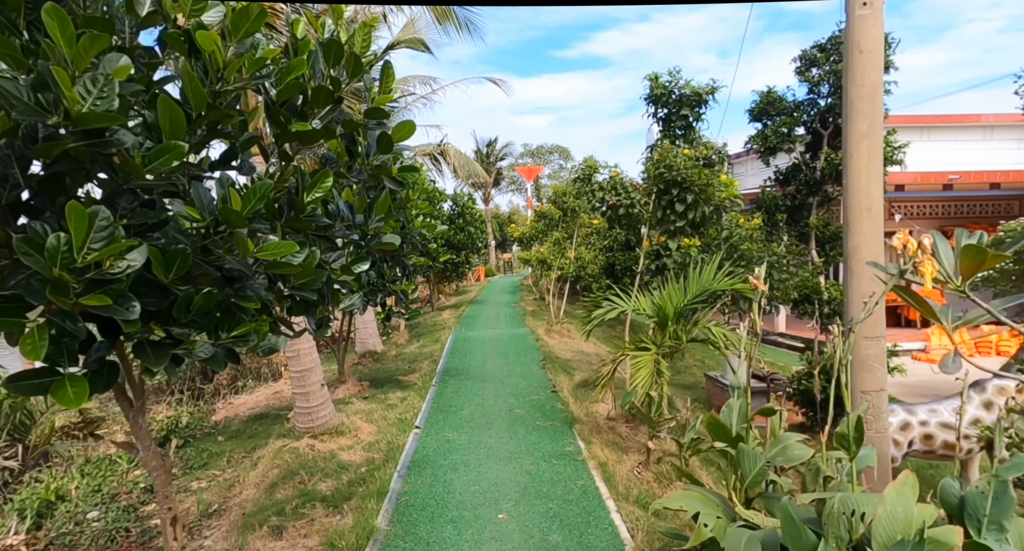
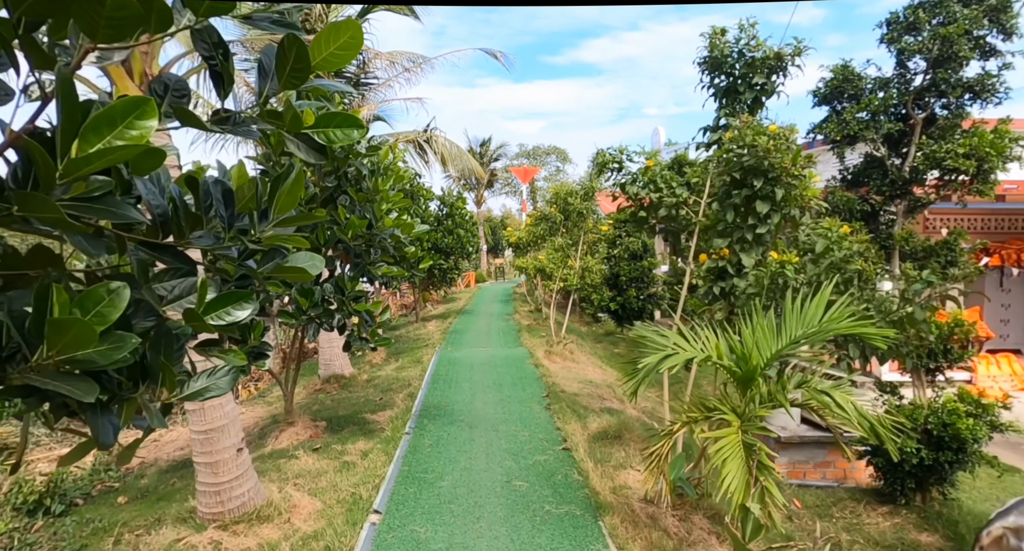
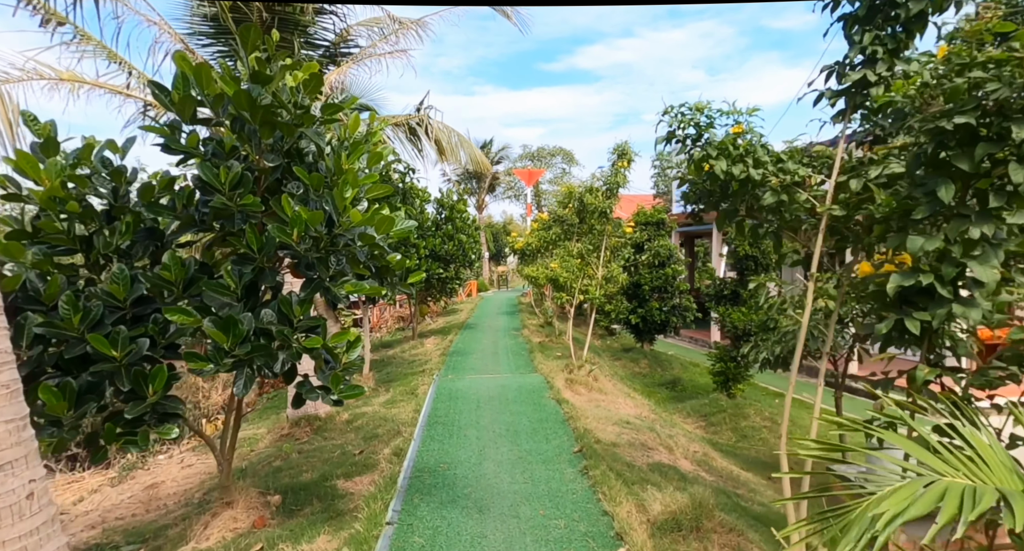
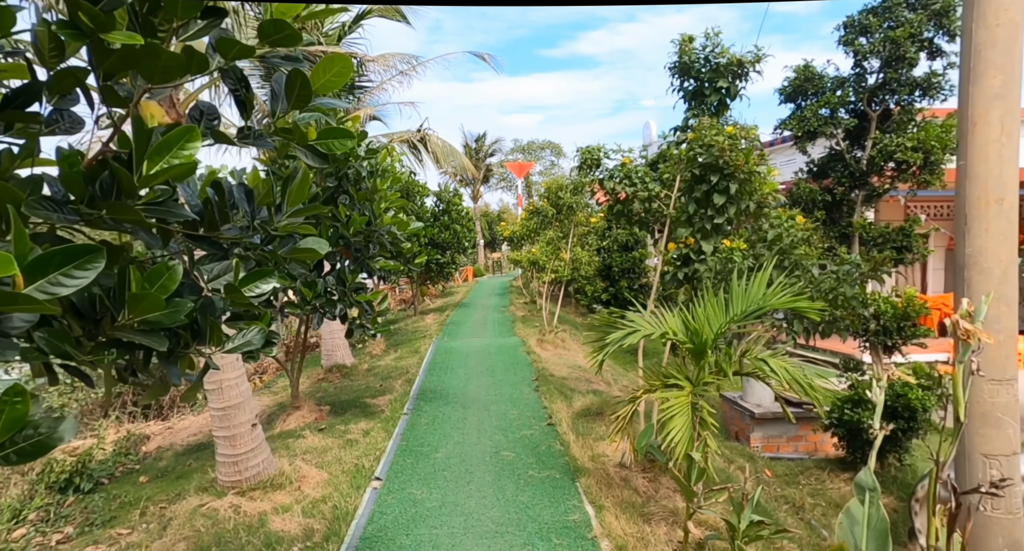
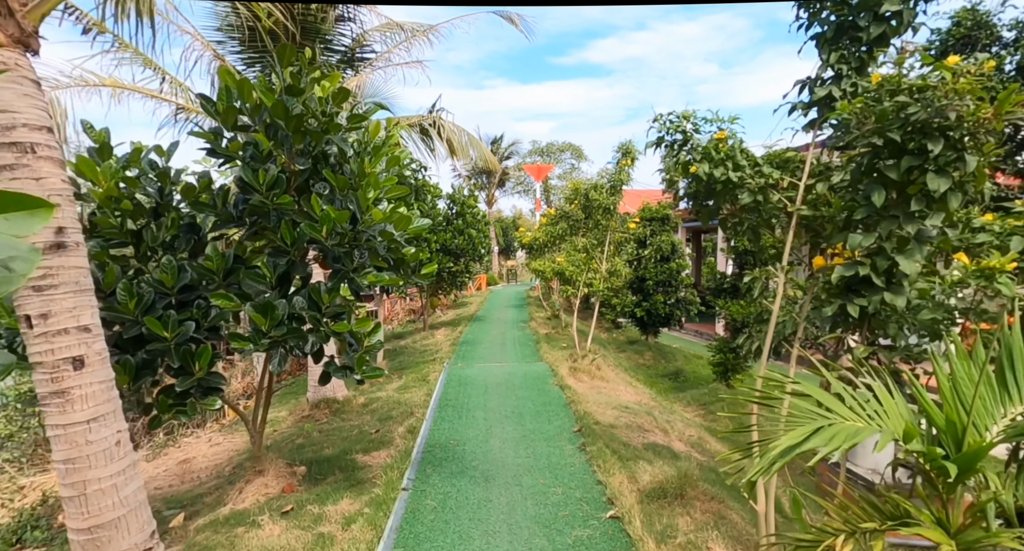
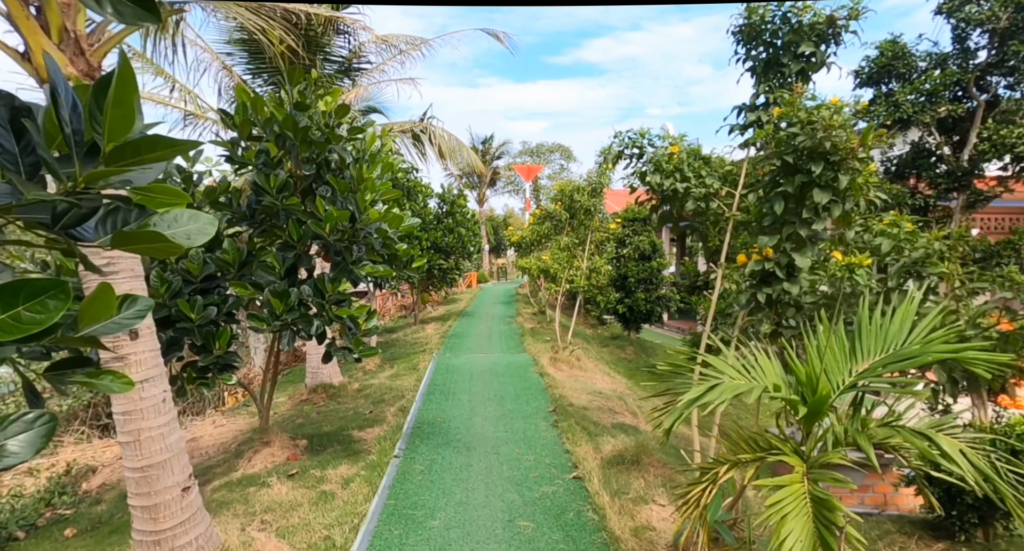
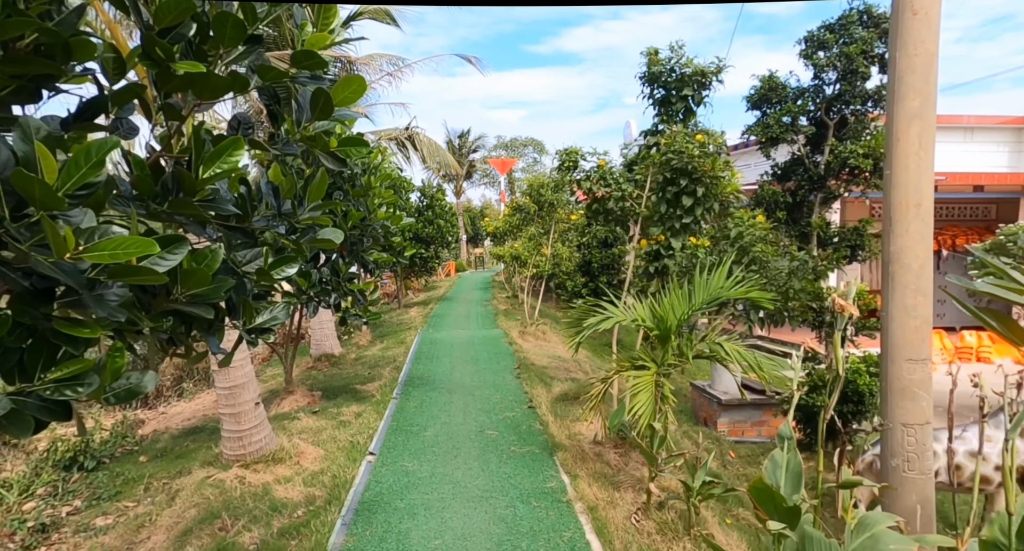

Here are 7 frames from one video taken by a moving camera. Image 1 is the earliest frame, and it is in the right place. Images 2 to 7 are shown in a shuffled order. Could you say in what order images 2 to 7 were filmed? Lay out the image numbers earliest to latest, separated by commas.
7, 4, 2, 6, 5, 3
